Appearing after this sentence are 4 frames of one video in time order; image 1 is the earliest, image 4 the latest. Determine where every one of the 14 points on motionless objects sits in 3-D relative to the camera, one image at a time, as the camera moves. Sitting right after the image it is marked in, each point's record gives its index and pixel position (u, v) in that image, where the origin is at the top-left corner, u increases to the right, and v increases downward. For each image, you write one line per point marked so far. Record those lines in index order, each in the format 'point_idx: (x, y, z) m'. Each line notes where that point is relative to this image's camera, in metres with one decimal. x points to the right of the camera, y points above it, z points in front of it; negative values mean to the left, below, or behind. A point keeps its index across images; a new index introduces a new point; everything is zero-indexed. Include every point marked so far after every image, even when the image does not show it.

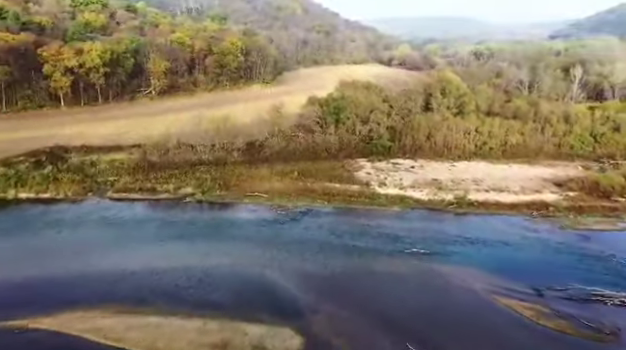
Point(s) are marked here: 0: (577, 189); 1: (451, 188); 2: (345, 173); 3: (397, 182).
0: (+10.1, -0.5, +17.7) m
1: (+5.3, -0.5, +18.0) m
2: (+1.3, +0.1, +19.1) m
3: (+3.3, -0.3, +18.3) m
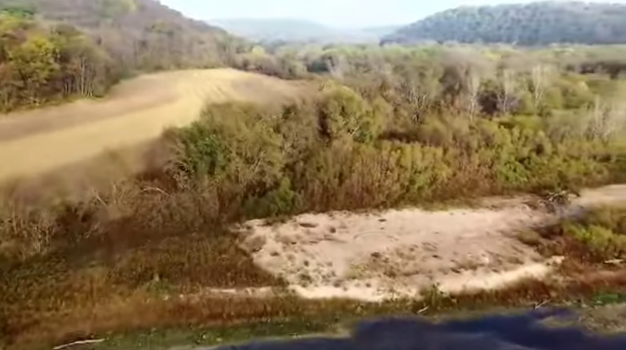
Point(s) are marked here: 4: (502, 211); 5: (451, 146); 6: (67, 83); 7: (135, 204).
0: (+7.0, -2.1, +13.0) m
1: (+2.4, -2.5, +11.8) m
2: (-1.8, -2.1, +11.6) m
3: (+0.3, -2.4, +11.5) m
4: (+6.7, -1.3, +16.6) m
5: (+5.7, +1.1, +19.3) m
6: (-7.4, +2.5, +13.4) m
7: (-5.1, -0.8, +13.4) m
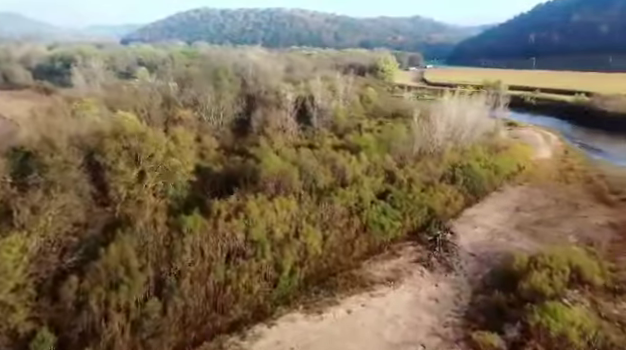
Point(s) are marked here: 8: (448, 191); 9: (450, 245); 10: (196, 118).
0: (+4.3, -3.4, +8.6) m
1: (+0.9, -4.3, +5.3) m
2: (-2.7, -4.4, +3.1) m
3: (-0.7, -4.4, +4.0) m
4: (+2.2, -2.8, +11.6) m
5: (-0.2, -0.5, +13.4) m
6: (-8.9, -0.5, +1.9) m
7: (-6.5, -3.5, +3.0) m
8: (+4.9, -0.6, +17.1) m
9: (+4.1, -2.1, +14.1) m
10: (-4.7, +2.4, +19.3) m
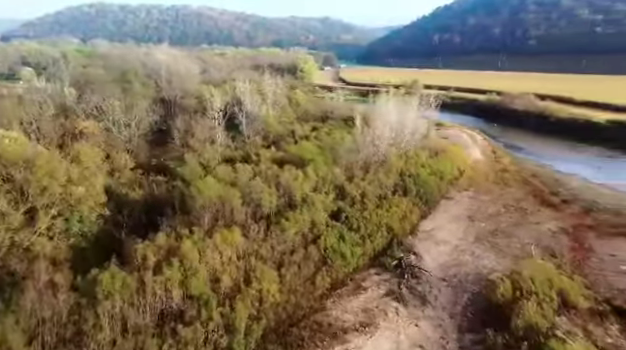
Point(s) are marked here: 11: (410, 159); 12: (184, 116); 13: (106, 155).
0: (+3.9, -3.8, +7.1) m
1: (+1.3, -4.8, +3.2) m
2: (-1.9, -5.0, +0.4) m
3: (-0.1, -5.0, +1.7) m
4: (+1.4, -3.2, +9.6) m
5: (-1.5, -1.1, +11.0) m
6: (-7.9, -1.4, -1.9) m
7: (-5.7, -4.3, -0.3) m
8: (+3.0, -1.0, +15.5) m
9: (+2.8, -2.5, +12.5) m
10: (-7.0, +1.6, +15.9) m
11: (+4.1, +0.6, +20.0) m
12: (-5.0, +2.4, +18.5) m
13: (-6.0, +0.6, +13.7) m
